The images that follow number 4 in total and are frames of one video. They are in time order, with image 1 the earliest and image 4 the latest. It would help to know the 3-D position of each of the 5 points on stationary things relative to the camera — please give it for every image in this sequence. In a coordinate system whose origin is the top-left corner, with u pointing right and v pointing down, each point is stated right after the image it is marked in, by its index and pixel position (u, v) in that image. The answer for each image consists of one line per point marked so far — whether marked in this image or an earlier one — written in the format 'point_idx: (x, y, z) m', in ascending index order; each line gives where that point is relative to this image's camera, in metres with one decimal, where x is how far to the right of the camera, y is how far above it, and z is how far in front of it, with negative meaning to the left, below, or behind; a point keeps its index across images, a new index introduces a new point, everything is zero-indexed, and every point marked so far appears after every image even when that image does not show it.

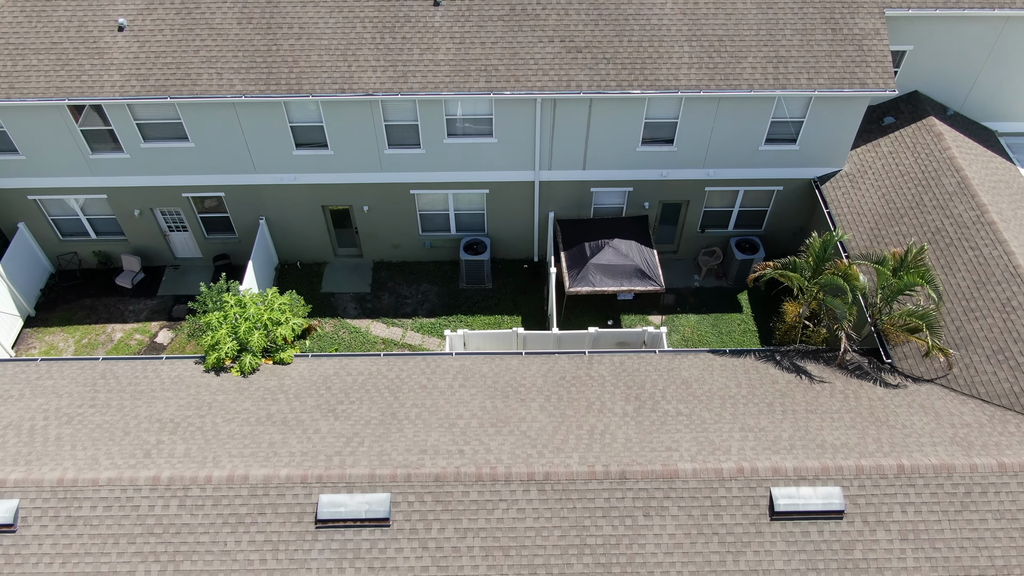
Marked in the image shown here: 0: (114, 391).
0: (-7.4, -1.9, +14.4) m
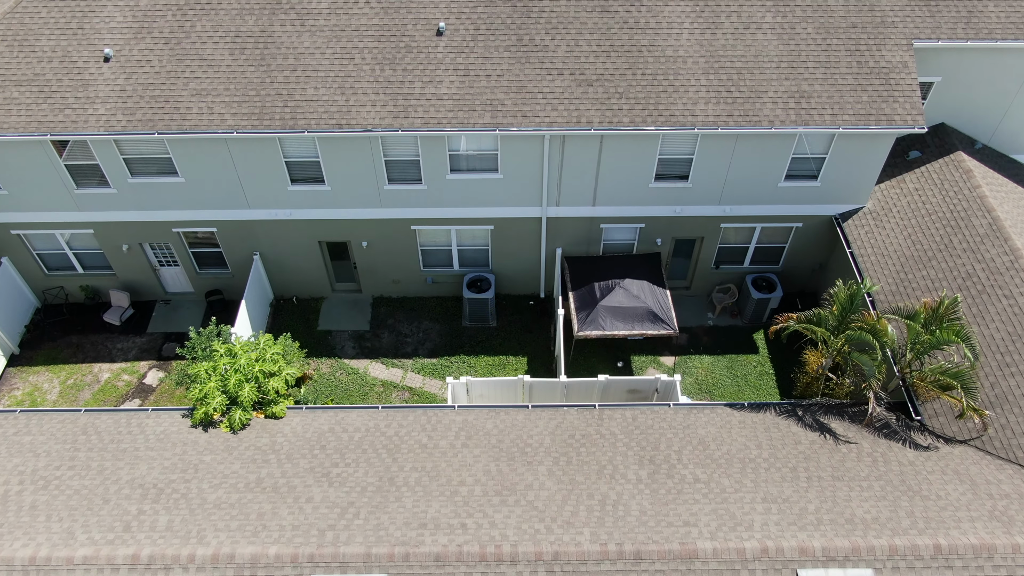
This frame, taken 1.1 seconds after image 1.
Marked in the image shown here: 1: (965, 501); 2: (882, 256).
0: (-7.3, -2.8, +13.6) m
1: (+7.1, -3.3, +12.2) m
2: (+7.9, +0.7, +16.6) m
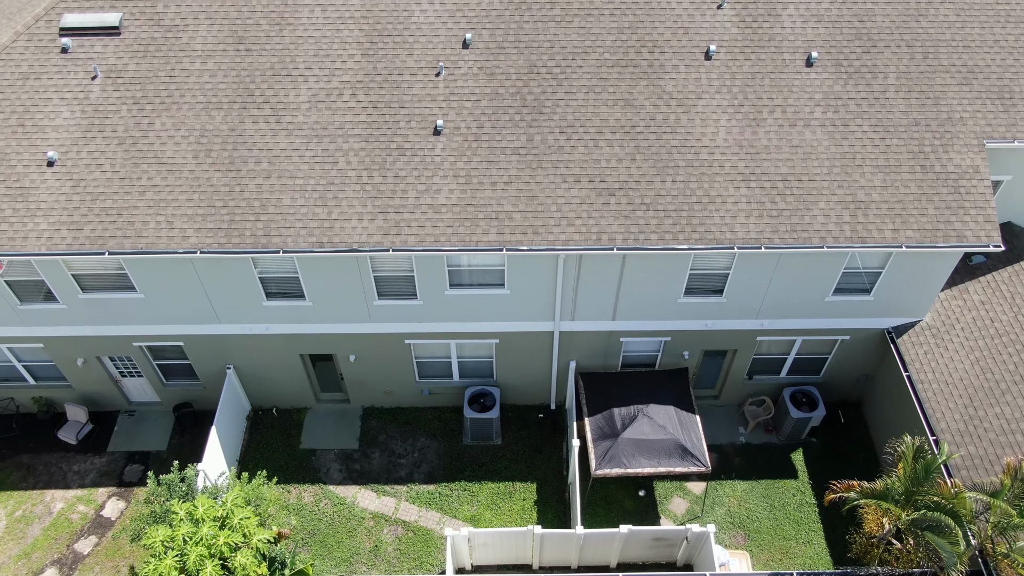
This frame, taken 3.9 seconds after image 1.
0: (-7.1, -5.3, +11.4) m
1: (+7.2, -5.8, +10.1) m
2: (+8.0, -1.8, +14.5) m
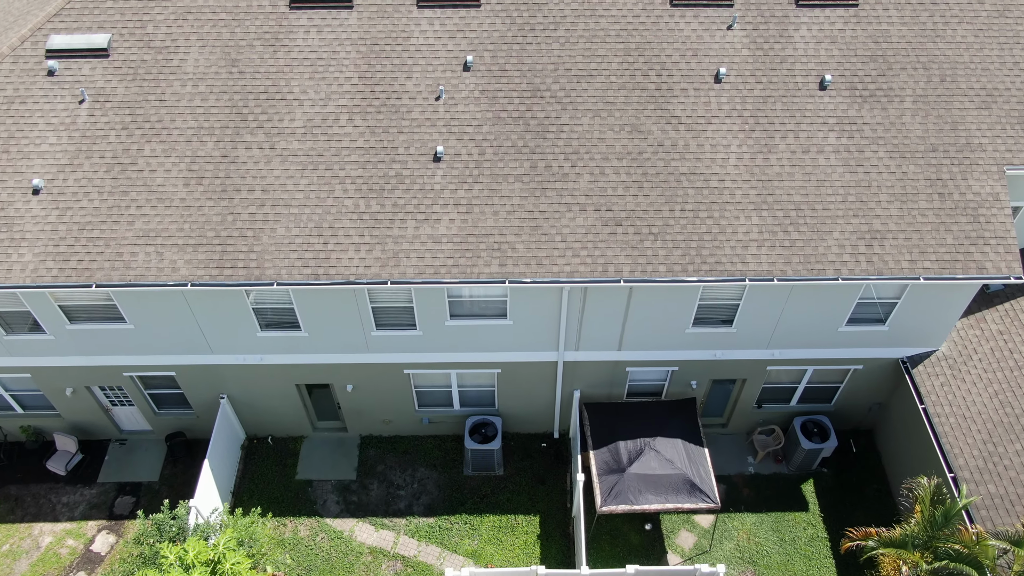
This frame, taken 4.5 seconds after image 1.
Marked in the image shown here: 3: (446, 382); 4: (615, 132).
0: (-7.1, -5.8, +11.0) m
1: (+7.3, -6.4, +9.6) m
2: (+8.1, -2.3, +14.0) m
3: (-1.3, -1.9, +15.8) m
4: (+1.8, +2.7, +13.5) m
